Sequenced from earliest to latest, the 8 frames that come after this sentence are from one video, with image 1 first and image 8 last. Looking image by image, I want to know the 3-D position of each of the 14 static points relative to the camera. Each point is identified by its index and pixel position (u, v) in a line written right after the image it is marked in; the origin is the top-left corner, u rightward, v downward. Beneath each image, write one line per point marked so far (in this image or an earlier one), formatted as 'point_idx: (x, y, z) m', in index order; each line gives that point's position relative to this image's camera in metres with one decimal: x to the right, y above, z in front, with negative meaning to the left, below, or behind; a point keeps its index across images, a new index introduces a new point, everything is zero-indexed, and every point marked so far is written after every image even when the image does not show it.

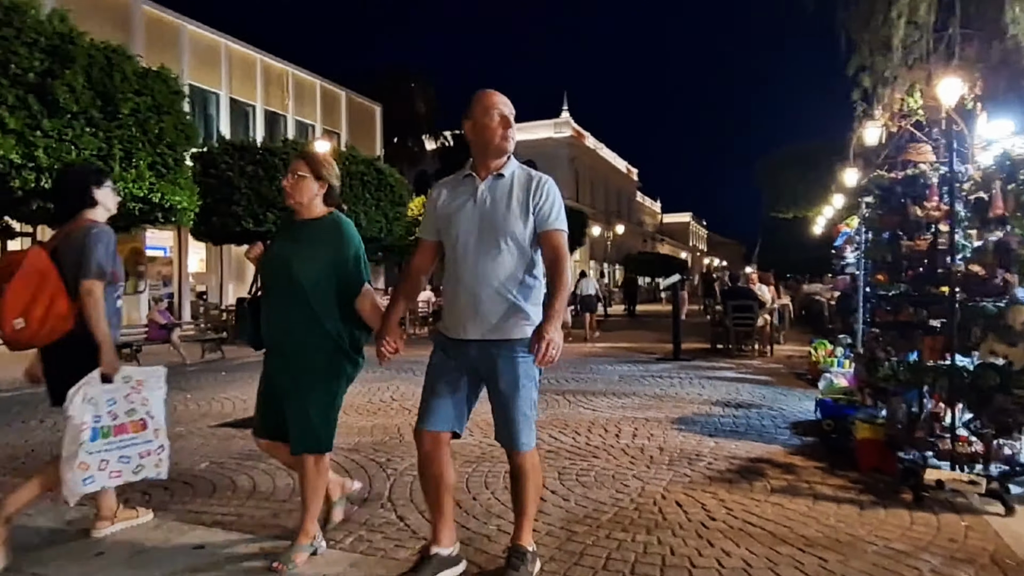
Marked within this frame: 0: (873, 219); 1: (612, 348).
0: (+3.3, +0.6, +5.8) m
1: (+2.5, -1.5, +15.9) m
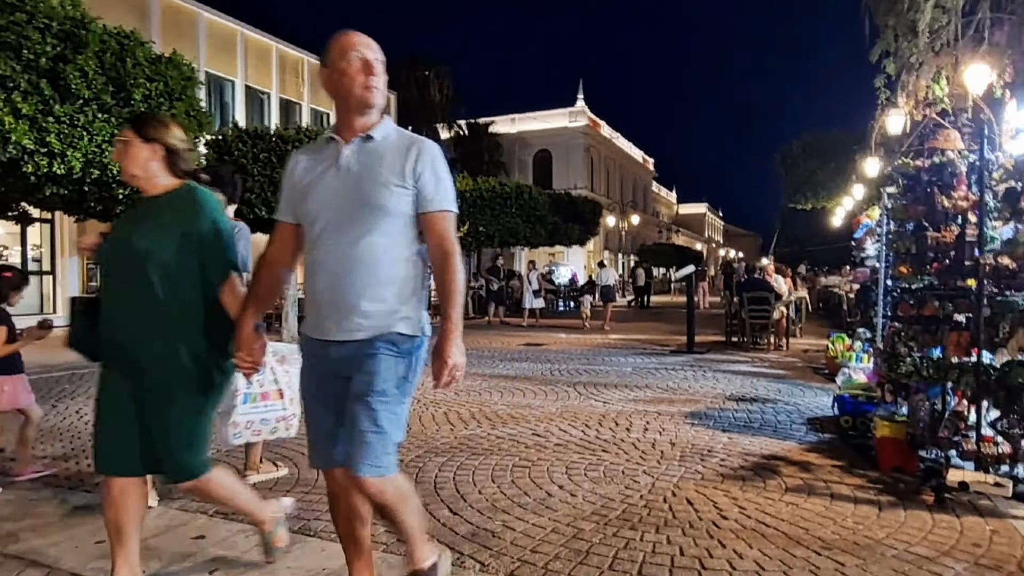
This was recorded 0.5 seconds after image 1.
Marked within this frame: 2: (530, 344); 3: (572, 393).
0: (+3.4, +0.7, +5.6) m
1: (+2.7, -1.3, +15.7) m
2: (+0.4, -1.3, +15.1) m
3: (+0.8, -1.4, +8.7) m
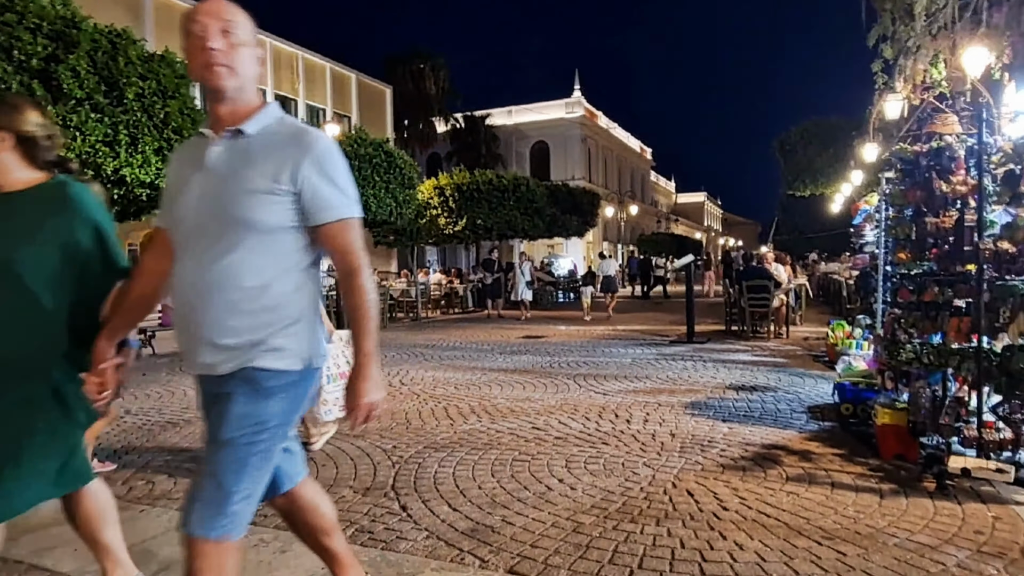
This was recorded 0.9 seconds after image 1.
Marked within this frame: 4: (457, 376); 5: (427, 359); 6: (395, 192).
0: (+3.3, +0.8, +5.5) m
1: (+2.7, -1.0, +15.7) m
2: (+0.4, -1.1, +15.1) m
3: (+0.8, -1.3, +8.6) m
4: (-0.8, -1.4, +9.6) m
5: (-1.6, -1.3, +11.7) m
6: (-3.0, +2.5, +16.5) m
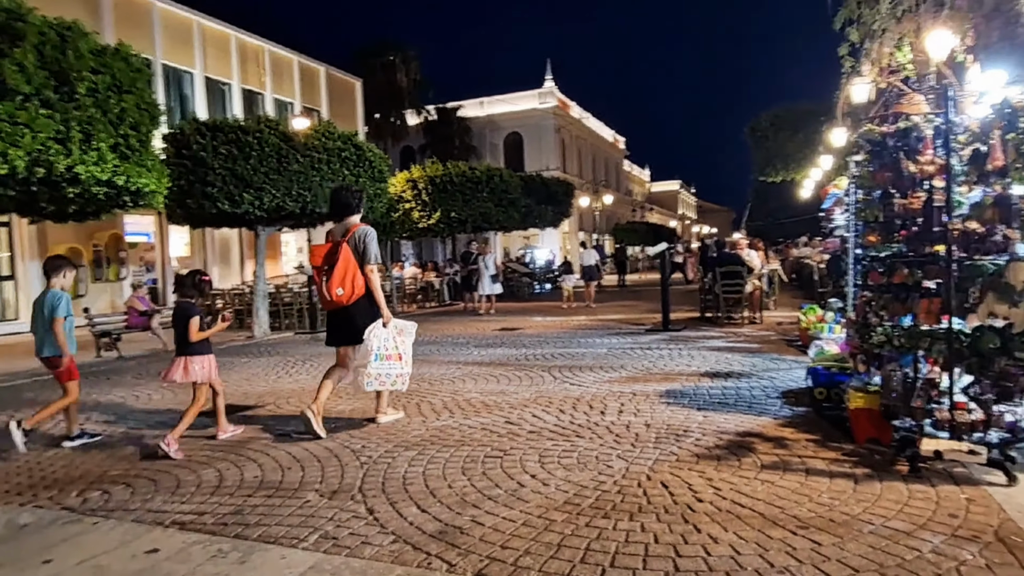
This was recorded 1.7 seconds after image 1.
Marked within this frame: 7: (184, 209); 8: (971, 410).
0: (+3.0, +1.0, +5.5) m
1: (+2.1, -0.8, +15.7) m
2: (-0.2, -1.0, +14.9) m
3: (+0.5, -1.2, +8.5) m
4: (-1.2, -1.3, +9.5) m
5: (-2.0, -1.2, +11.5) m
6: (-3.7, +2.6, +16.2) m
7: (-7.3, +1.8, +14.3) m
8: (+3.3, -0.9, +4.7) m
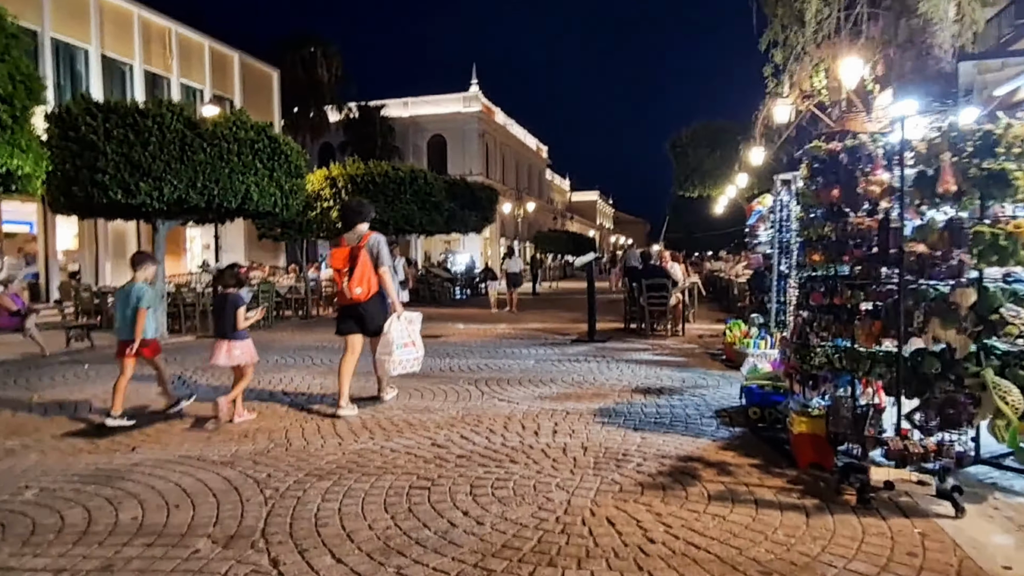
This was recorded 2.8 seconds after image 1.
0: (+2.5, +0.8, +5.4) m
1: (+0.3, -1.0, +15.4) m
2: (-1.9, -1.1, +14.3) m
3: (-0.5, -1.3, +8.1) m
4: (-2.3, -1.4, +8.8) m
5: (-3.3, -1.3, +10.7) m
6: (-5.5, +2.5, +15.2) m
7: (-8.9, +1.8, +12.8) m
8: (+2.9, -1.0, +4.6) m
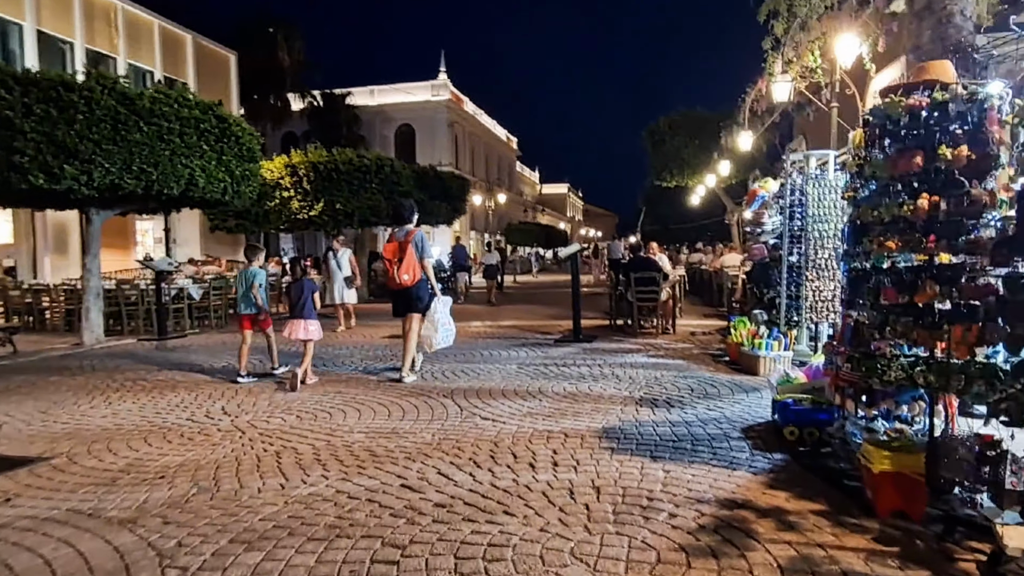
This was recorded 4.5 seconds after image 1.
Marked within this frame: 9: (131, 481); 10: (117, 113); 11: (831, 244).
0: (+2.4, +0.8, +4.3) m
1: (-0.2, -0.9, +14.2) m
2: (-2.4, -1.0, +13.0) m
3: (-0.6, -1.3, +6.9) m
4: (-2.5, -1.3, +7.5) m
5: (-3.6, -1.3, +9.4) m
6: (-6.0, +2.6, +13.7) m
7: (-9.3, +1.9, +11.2) m
8: (+2.8, -1.0, +3.5) m
9: (-2.8, -1.4, +4.7) m
10: (-7.3, +3.2, +11.7) m
11: (+4.3, +0.6, +8.4) m
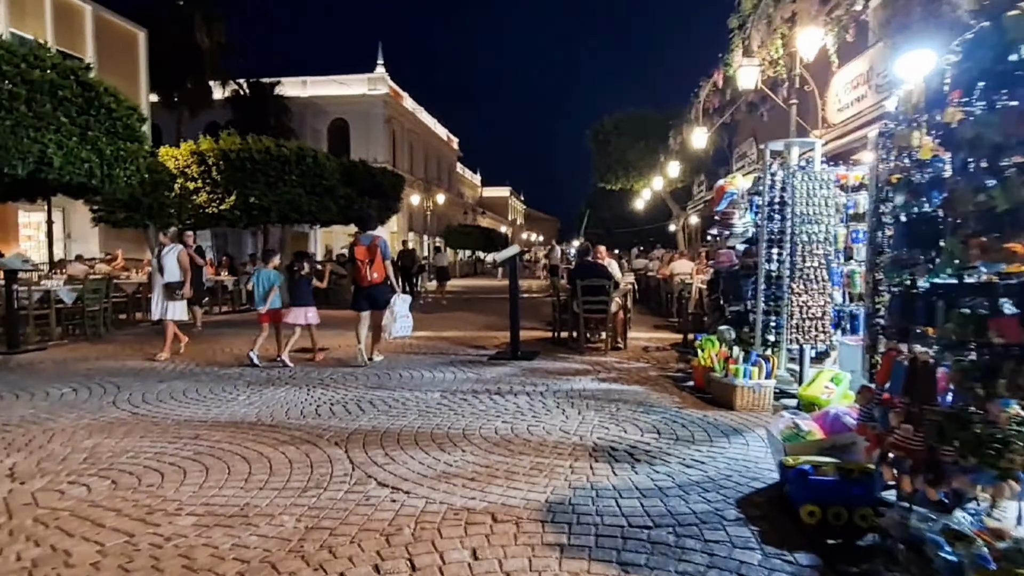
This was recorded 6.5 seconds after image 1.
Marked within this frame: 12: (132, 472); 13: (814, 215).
0: (+2.0, +0.7, +2.7) m
1: (-1.6, -1.0, +12.3) m
2: (-3.6, -1.1, +11.0) m
3: (-1.3, -1.4, +5.0) m
4: (-3.2, -1.4, +5.4) m
5: (-4.5, -1.3, +7.2) m
6: (-7.3, +2.5, +11.3) m
7: (-10.3, +1.8, +8.5) m
8: (+2.4, -1.1, +2.0) m
9: (-3.3, -1.5, +2.7) m
10: (-8.3, +3.2, +9.3) m
11: (+3.4, +0.4, +7.1) m
12: (-2.9, -1.4, +4.9) m
13: (+3.3, +0.8, +7.0) m
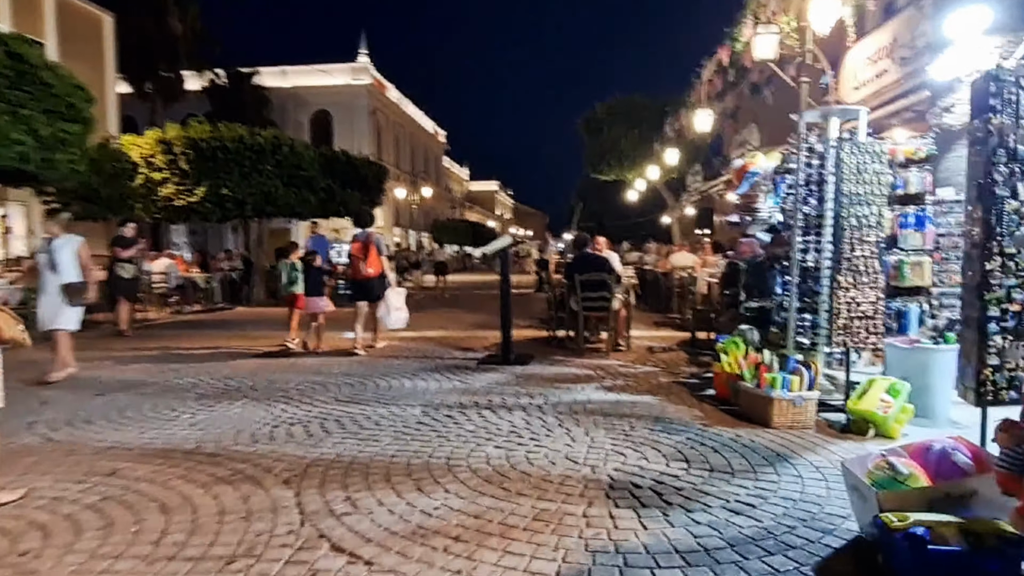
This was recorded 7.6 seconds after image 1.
0: (+2.0, +0.7, +1.6) m
1: (-1.7, -0.9, +11.2) m
2: (-3.8, -1.1, +9.8) m
3: (-1.4, -1.4, +3.9) m
4: (-3.2, -1.4, +4.3) m
5: (-4.6, -1.3, +6.0) m
6: (-7.4, +2.5, +10.0) m
7: (-10.4, +1.8, +7.2) m
8: (+2.5, -1.1, +0.9) m
9: (-3.3, -1.5, +1.5) m
10: (-8.5, +3.2, +8.0) m
11: (+3.3, +0.5, +6.0) m
12: (-2.9, -1.4, +3.7) m
13: (+3.2, +0.9, +5.9) m
